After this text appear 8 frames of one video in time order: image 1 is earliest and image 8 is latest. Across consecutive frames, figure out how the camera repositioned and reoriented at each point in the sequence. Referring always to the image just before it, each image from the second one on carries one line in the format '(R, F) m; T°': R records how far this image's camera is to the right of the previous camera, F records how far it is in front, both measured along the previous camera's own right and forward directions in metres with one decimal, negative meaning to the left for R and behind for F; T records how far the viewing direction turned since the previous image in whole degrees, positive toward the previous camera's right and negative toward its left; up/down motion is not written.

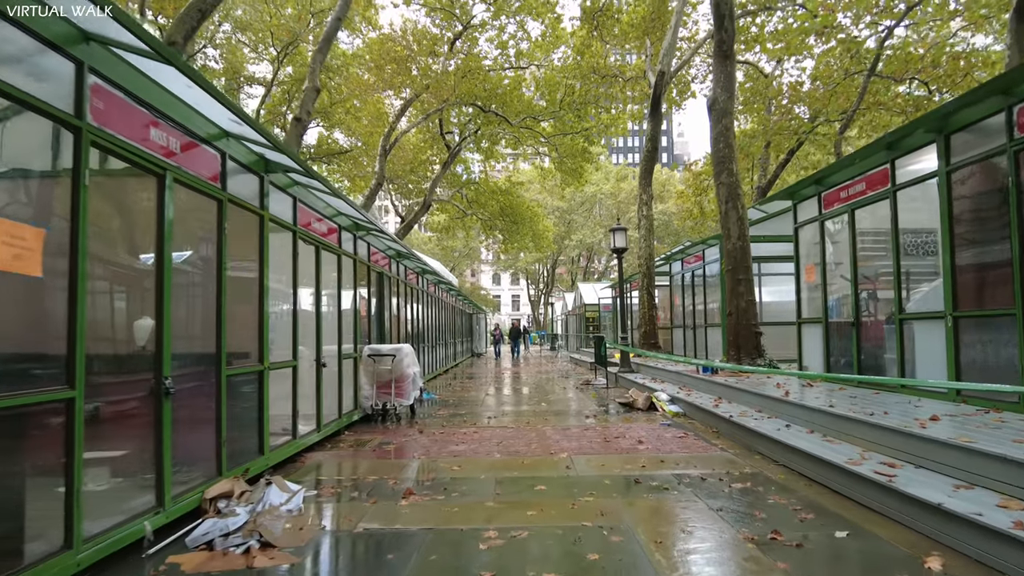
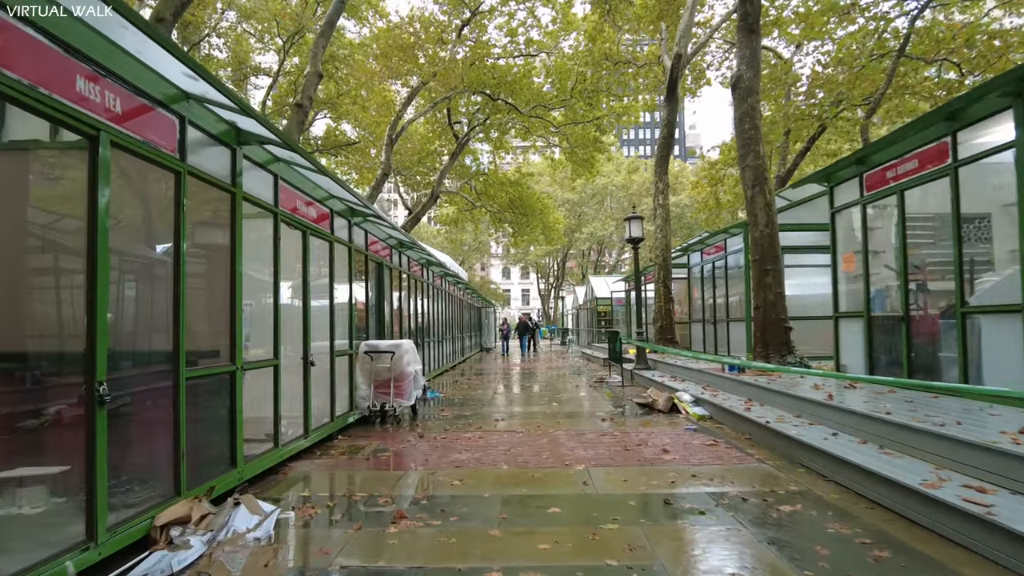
(0.0, +0.8) m; -1°
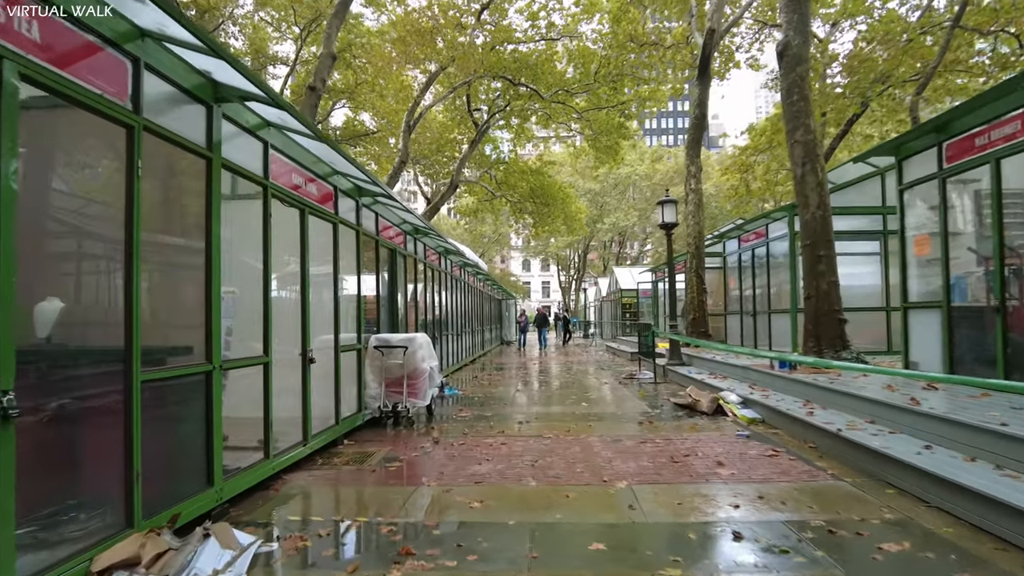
(-0.1, +0.9) m; -2°
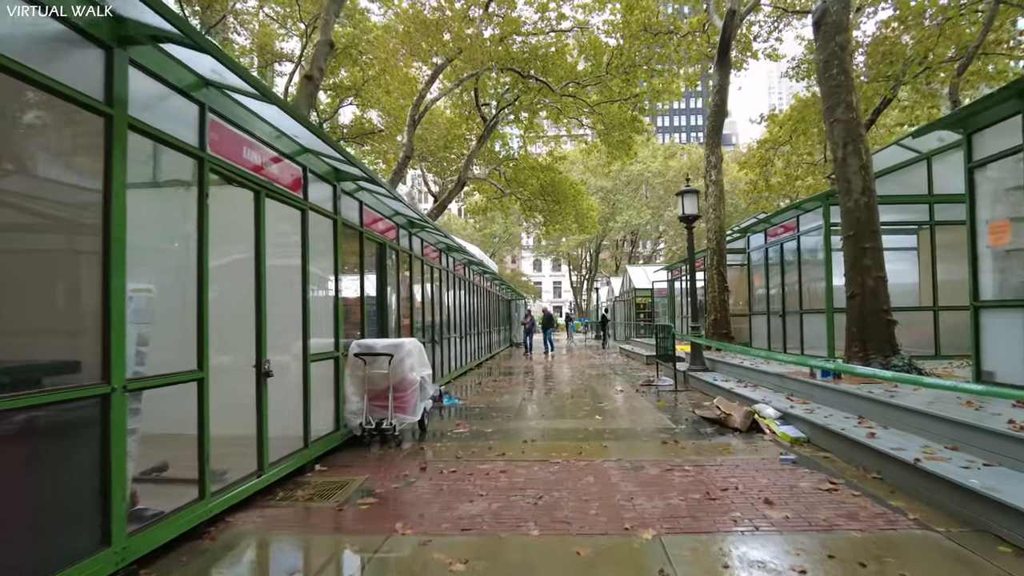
(+0.1, +1.1) m; -1°
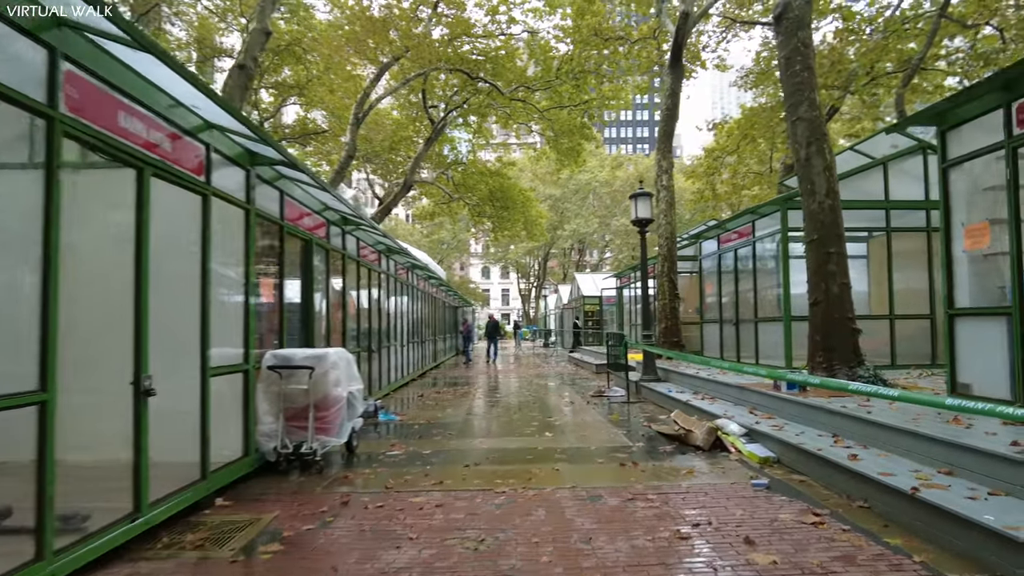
(+0.1, +0.8) m; +5°
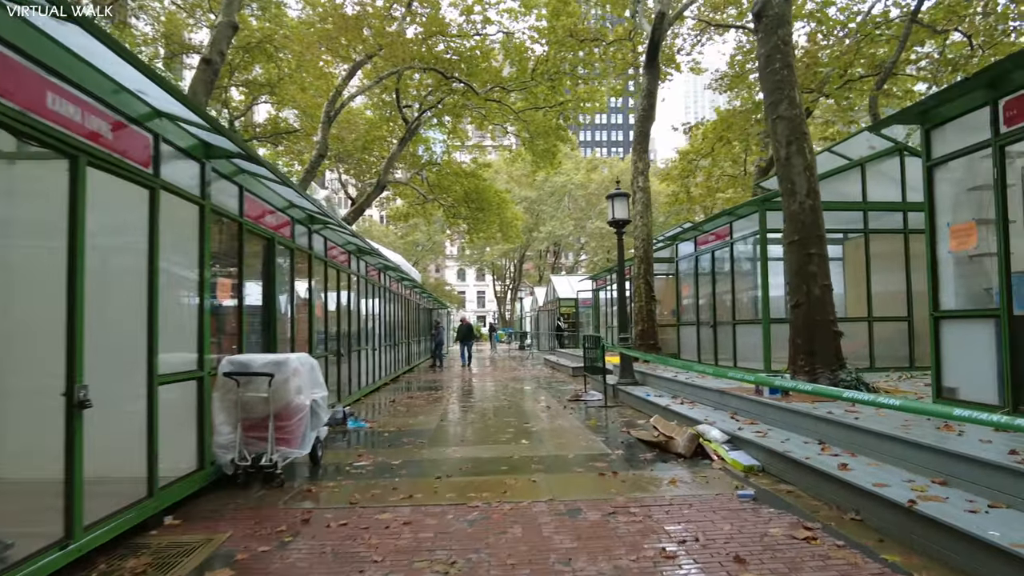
(0.0, +0.3) m; +2°
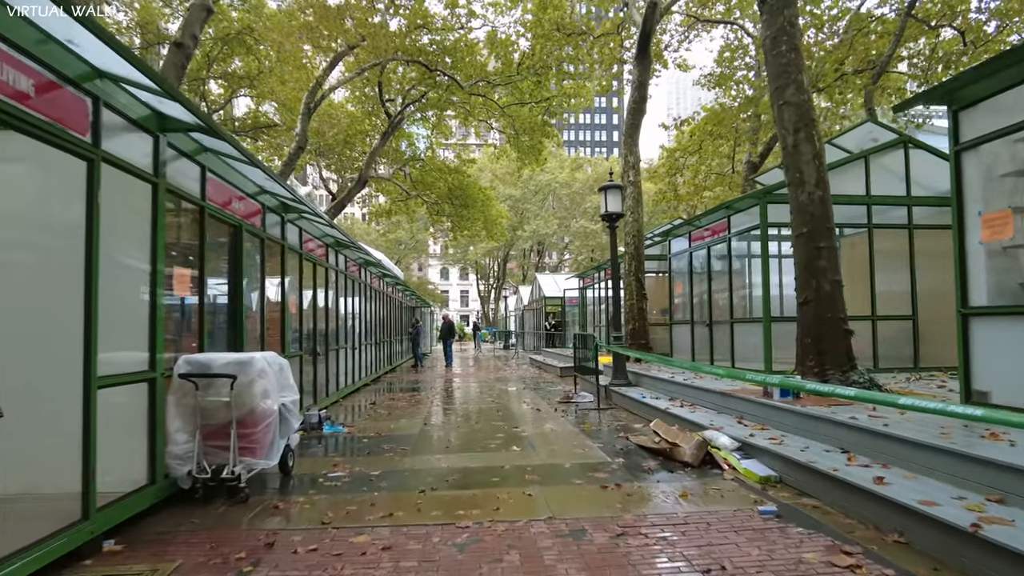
(-0.1, +0.6) m; +2°
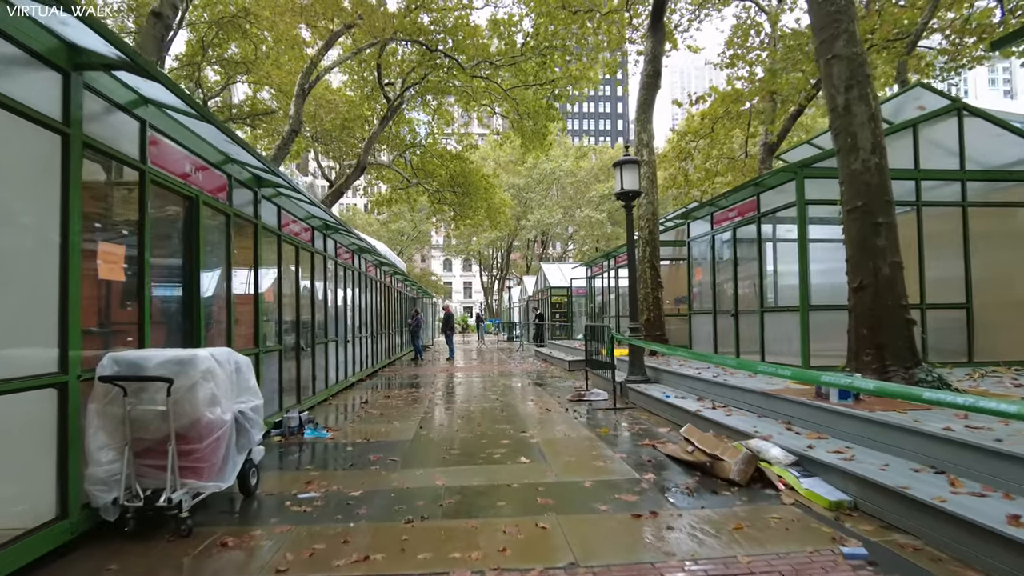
(0.0, +1.0) m; 0°
